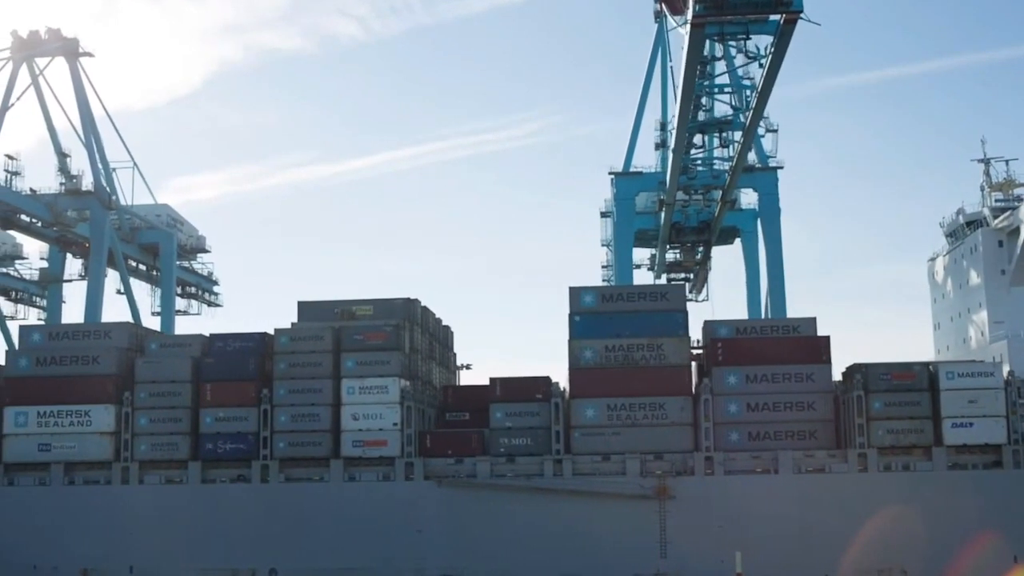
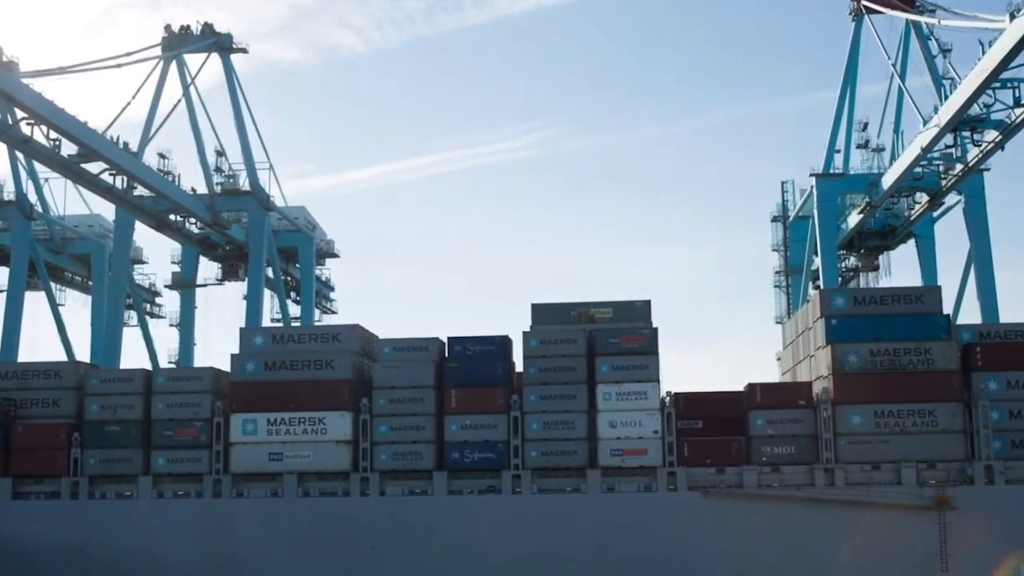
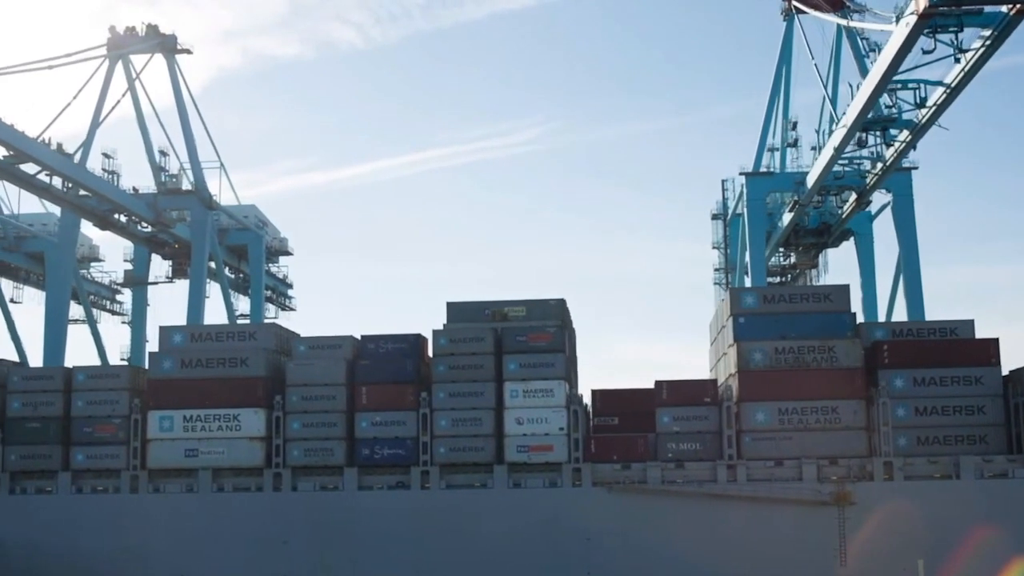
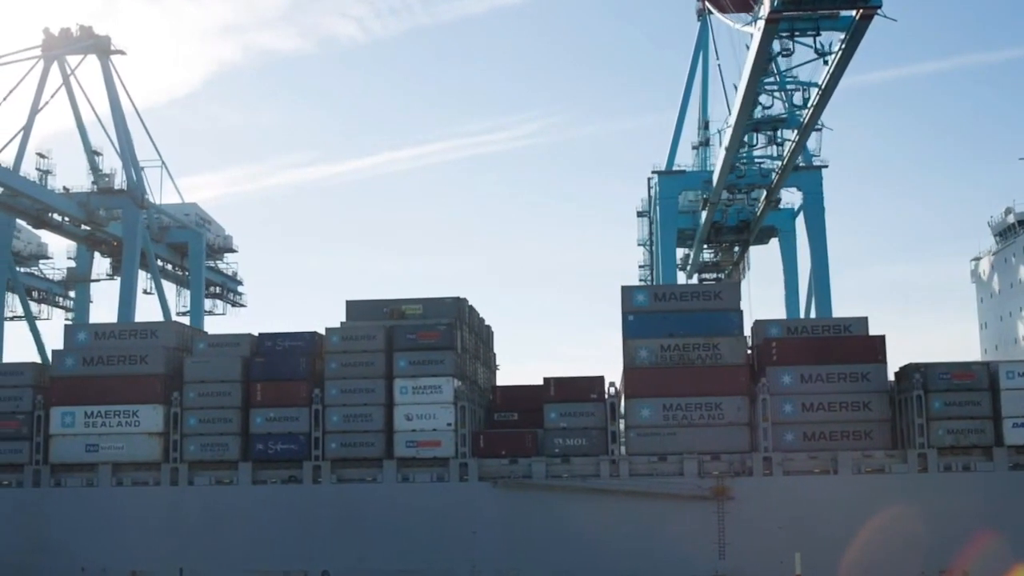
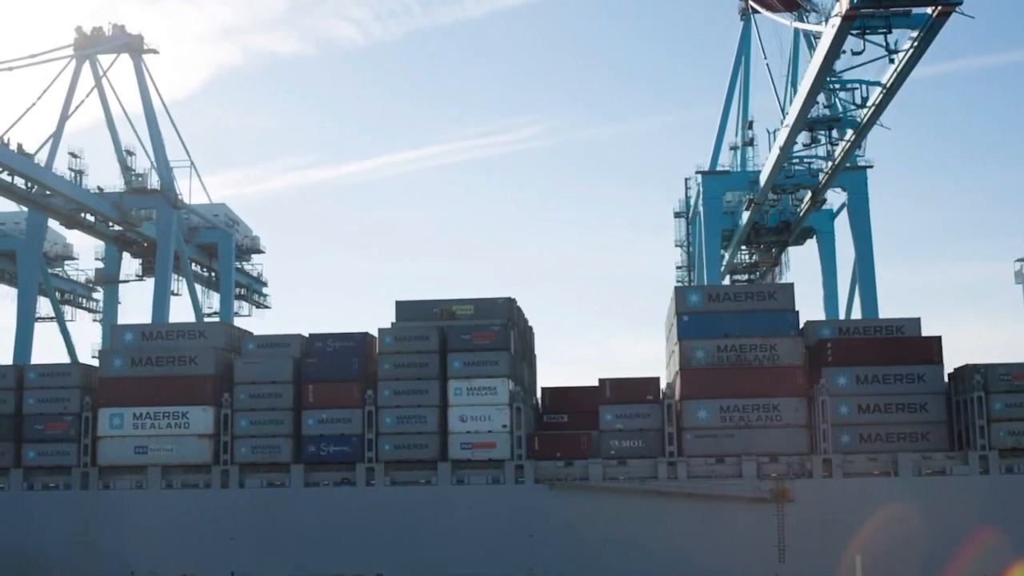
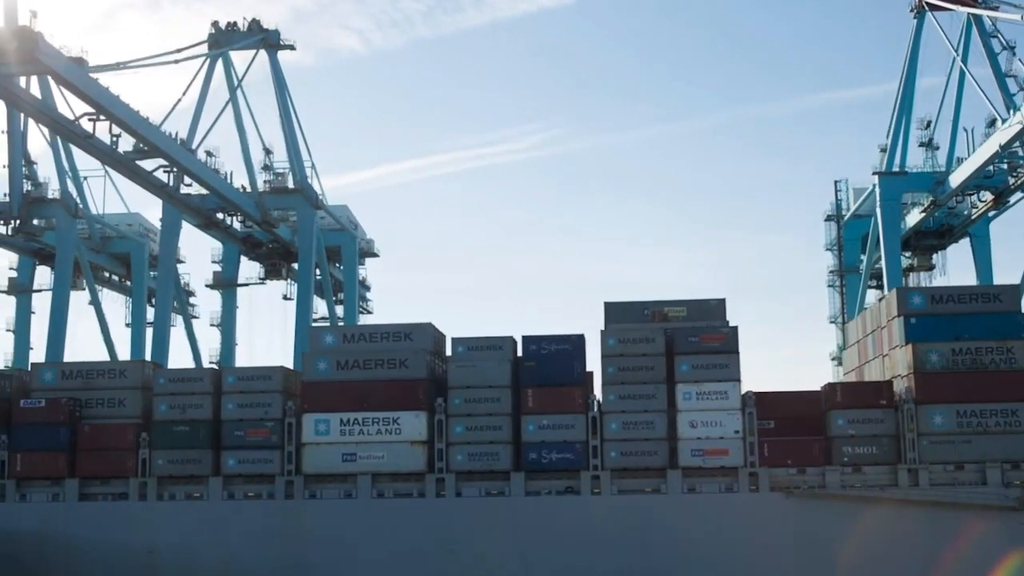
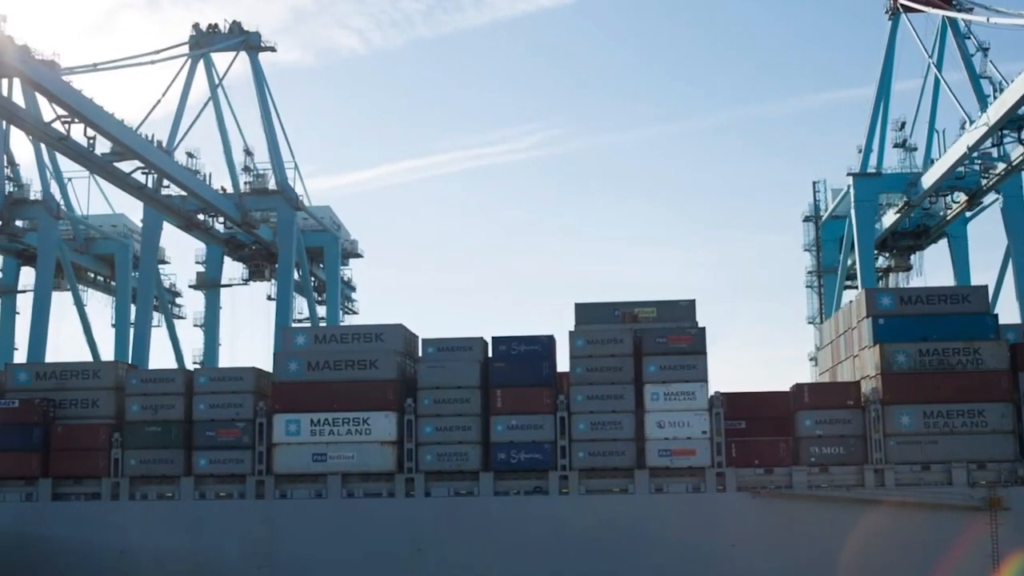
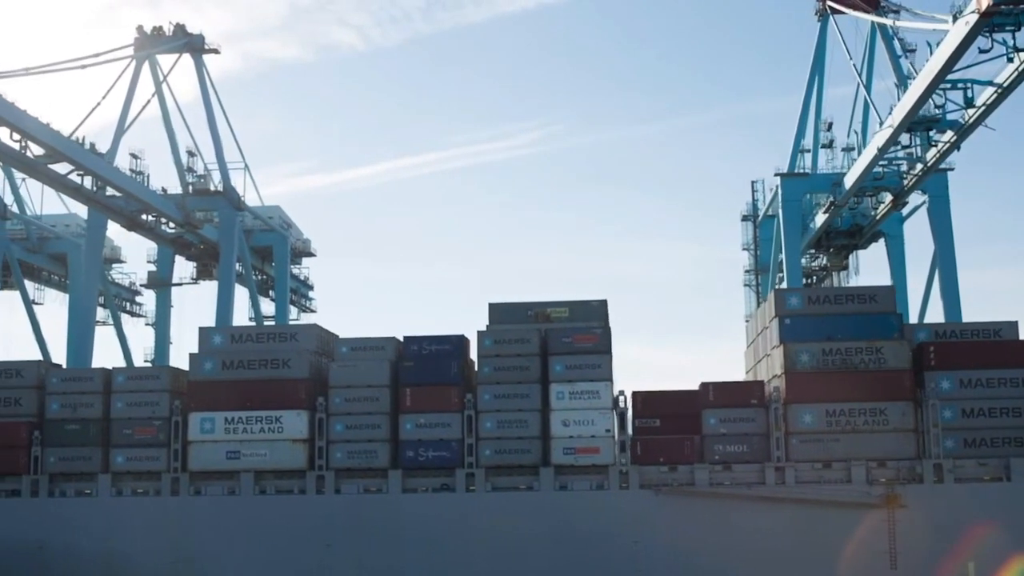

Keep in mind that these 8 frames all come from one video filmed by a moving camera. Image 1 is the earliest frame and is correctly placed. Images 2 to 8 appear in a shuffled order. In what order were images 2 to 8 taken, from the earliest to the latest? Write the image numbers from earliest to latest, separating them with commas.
4, 5, 3, 8, 2, 7, 6
